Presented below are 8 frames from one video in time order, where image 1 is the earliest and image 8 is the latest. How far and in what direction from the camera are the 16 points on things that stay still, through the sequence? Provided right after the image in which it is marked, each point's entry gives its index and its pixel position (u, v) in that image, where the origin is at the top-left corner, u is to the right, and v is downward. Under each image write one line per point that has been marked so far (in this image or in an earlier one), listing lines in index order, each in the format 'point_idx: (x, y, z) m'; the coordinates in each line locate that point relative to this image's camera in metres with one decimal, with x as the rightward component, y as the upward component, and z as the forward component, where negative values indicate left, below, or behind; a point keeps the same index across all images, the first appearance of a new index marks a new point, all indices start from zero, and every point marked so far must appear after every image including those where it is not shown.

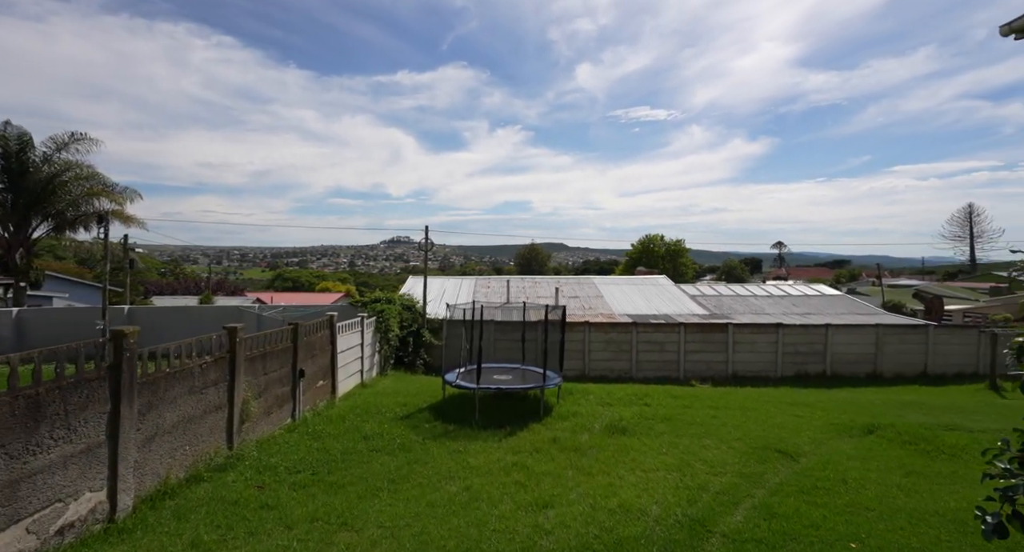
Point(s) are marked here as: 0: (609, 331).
0: (+2.8, -1.6, +13.7) m
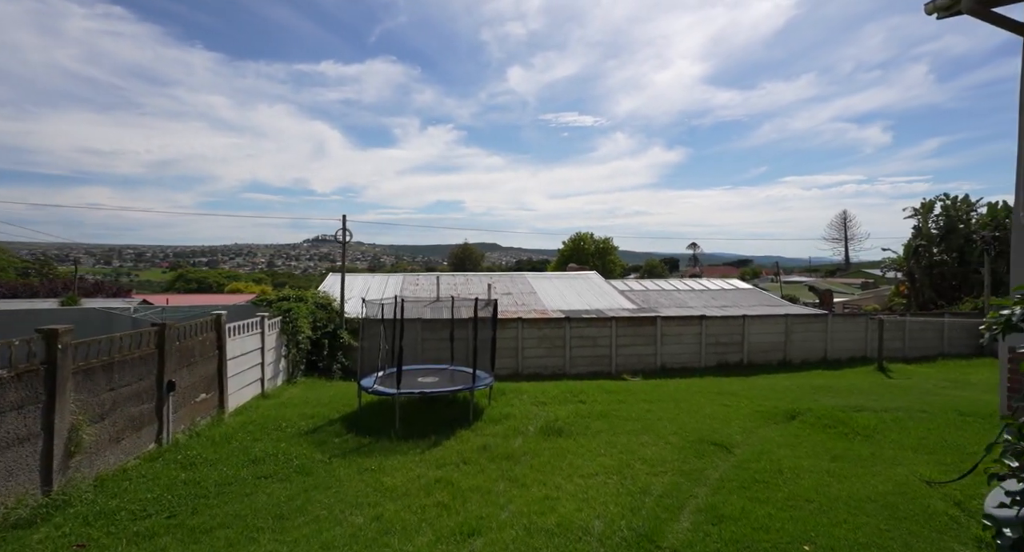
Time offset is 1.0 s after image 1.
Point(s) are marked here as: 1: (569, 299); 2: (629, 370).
0: (+0.9, -1.4, +13.3) m
1: (+2.0, -0.8, +16.8) m
2: (+3.4, -2.8, +14.3) m
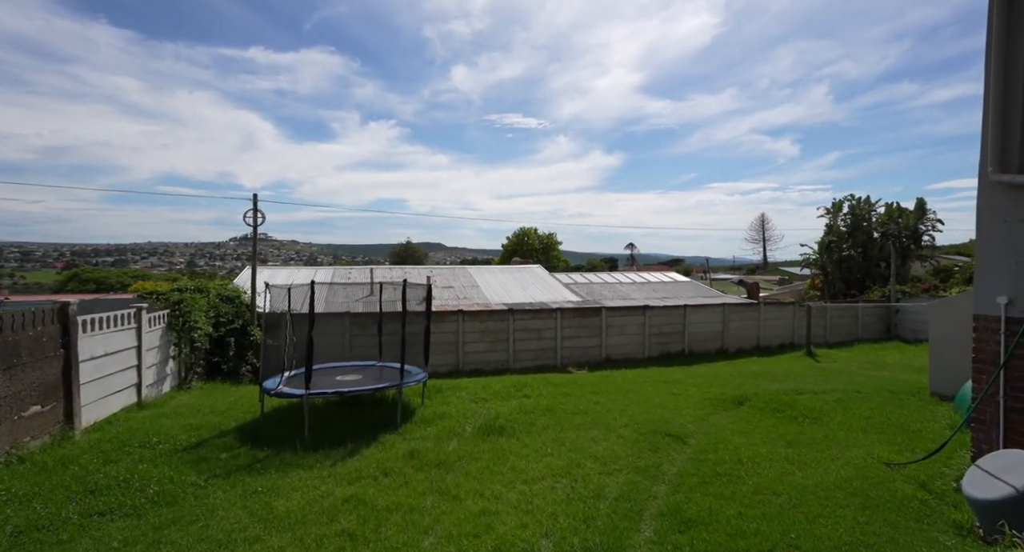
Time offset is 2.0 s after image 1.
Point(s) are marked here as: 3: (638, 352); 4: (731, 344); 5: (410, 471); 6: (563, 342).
0: (-0.7, -1.1, +12.5) m
1: (0.0, -0.5, +16.2) m
2: (+1.7, -2.5, +13.8) m
3: (+3.9, -2.4, +15.3) m
4: (+7.9, -2.4, +17.6) m
5: (-0.9, -1.8, +4.5) m
6: (+1.4, -1.9, +13.6) m
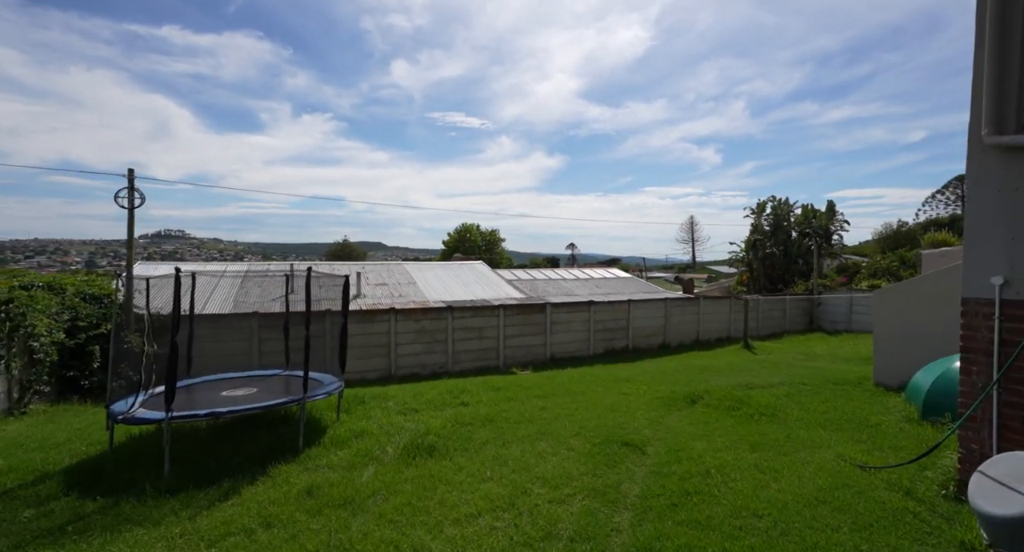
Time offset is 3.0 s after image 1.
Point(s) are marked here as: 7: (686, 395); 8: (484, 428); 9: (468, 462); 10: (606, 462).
0: (-2.2, -1.0, +11.4) m
1: (-1.9, -0.4, +15.1) m
2: (+0.1, -2.3, +13.0) m
3: (+2.1, -2.2, +14.7) m
4: (+5.8, -2.2, +17.4) m
5: (-1.4, -1.7, +3.4) m
6: (-0.2, -1.7, +12.8) m
7: (+3.1, -2.1, +8.6) m
8: (-0.3, -1.9, +5.9) m
9: (-0.4, -1.8, +4.7) m
10: (+1.0, -1.9, +4.9) m
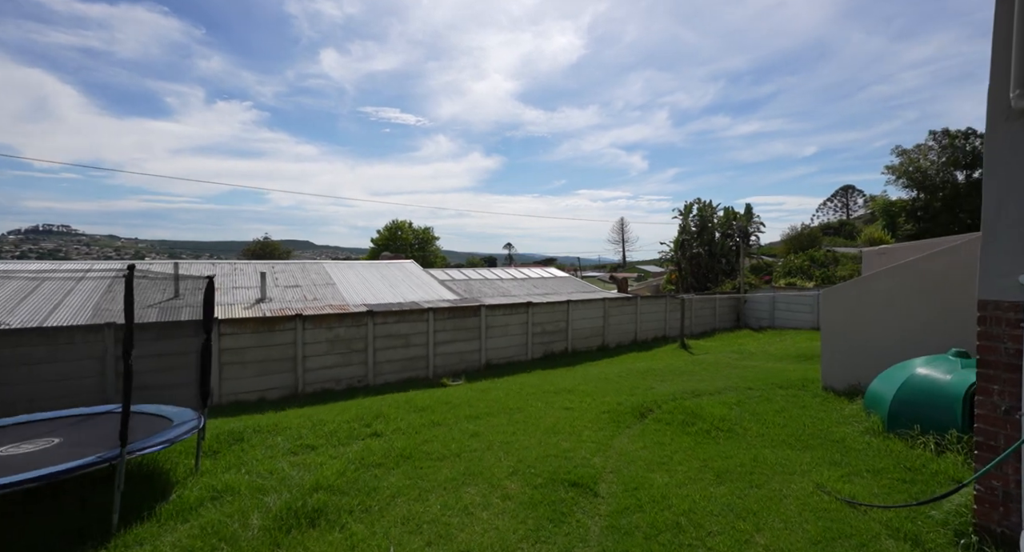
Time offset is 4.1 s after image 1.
0: (-3.6, -1.0, +9.8) m
1: (-3.8, -0.4, +13.6) m
2: (-1.6, -2.3, +11.7) m
3: (+0.2, -2.2, +13.7) m
4: (+3.5, -2.2, +16.9) m
5: (-1.9, -1.7, +2.0) m
6: (-1.8, -1.7, +11.5) m
7: (+1.9, -2.1, +7.8) m
8: (-1.1, -1.9, +4.6) m
9: (-1.0, -1.8, +3.4) m
10: (+0.3, -1.9, +3.8) m
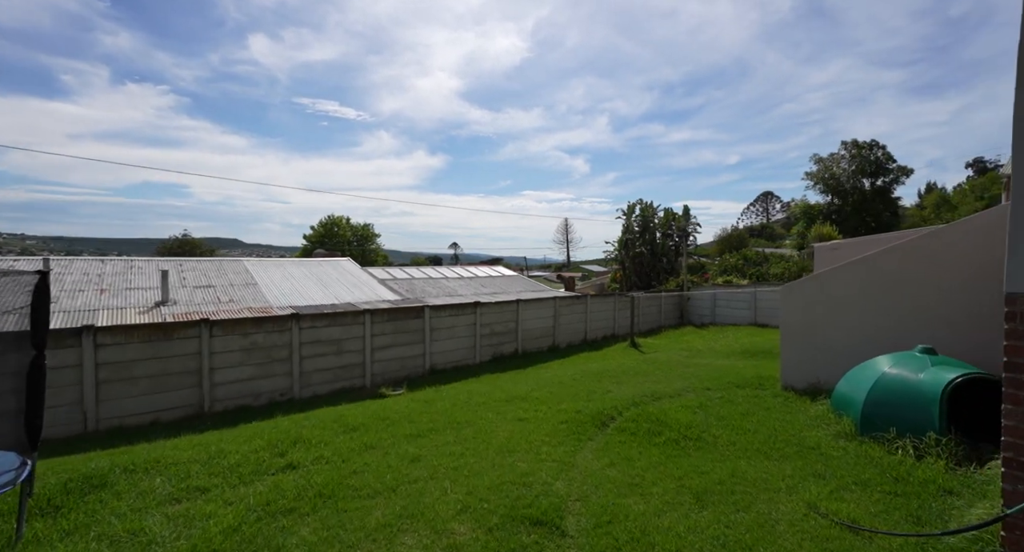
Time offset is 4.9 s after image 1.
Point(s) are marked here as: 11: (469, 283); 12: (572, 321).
0: (-4.6, -1.0, +8.5) m
1: (-5.2, -0.4, +12.2) m
2: (-2.7, -2.3, +10.6) m
3: (-1.2, -2.2, +12.8) m
4: (+1.7, -2.1, +16.3) m
5: (-2.0, -1.6, +0.9) m
6: (-3.0, -1.7, +10.3) m
7: (+1.2, -2.0, +7.1) m
8: (-1.5, -1.8, +3.6) m
9: (-1.3, -1.8, +2.4) m
10: (0.0, -1.8, +3.0) m
11: (-1.7, -0.3, +19.3) m
12: (+2.1, -1.6, +16.8) m
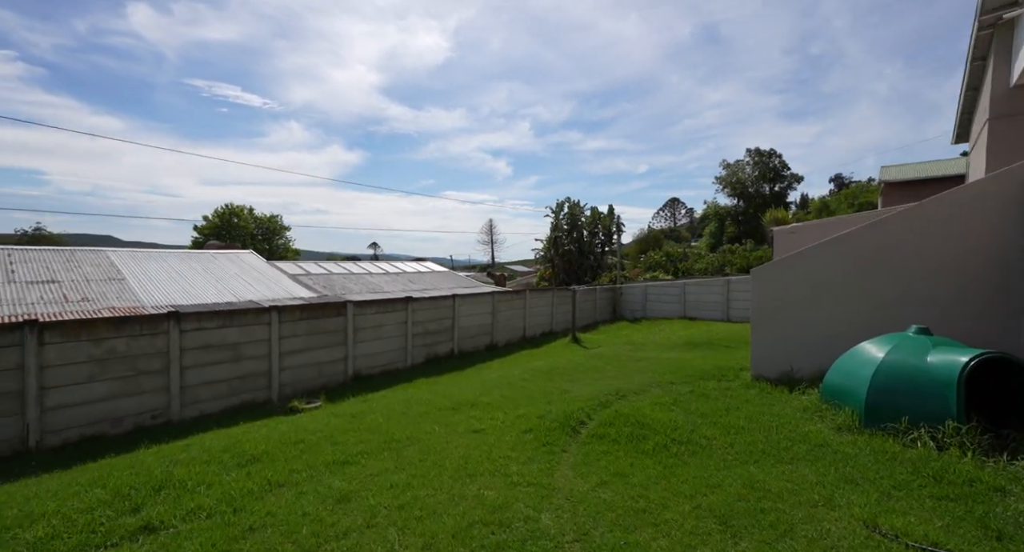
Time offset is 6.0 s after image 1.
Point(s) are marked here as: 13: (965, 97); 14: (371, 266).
0: (-5.3, -0.8, +6.5) m
1: (-6.5, -0.2, +10.0) m
2: (-3.8, -2.1, +8.8) m
3: (-2.7, -2.0, +11.2) m
4: (-0.4, -1.9, +15.1) m
5: (-1.6, -1.4, -0.6) m
6: (-4.0, -1.5, +8.5) m
7: (+0.6, -1.8, +6.0) m
8: (-1.5, -1.6, +2.2) m
9: (-1.1, -1.5, +1.0) m
10: (+0.1, -1.6, +1.7) m
11: (-4.2, -0.1, +17.6) m
12: (0.0, -1.3, +15.7) m
13: (+13.9, +5.4, +14.8) m
14: (-5.3, +0.4, +18.6) m
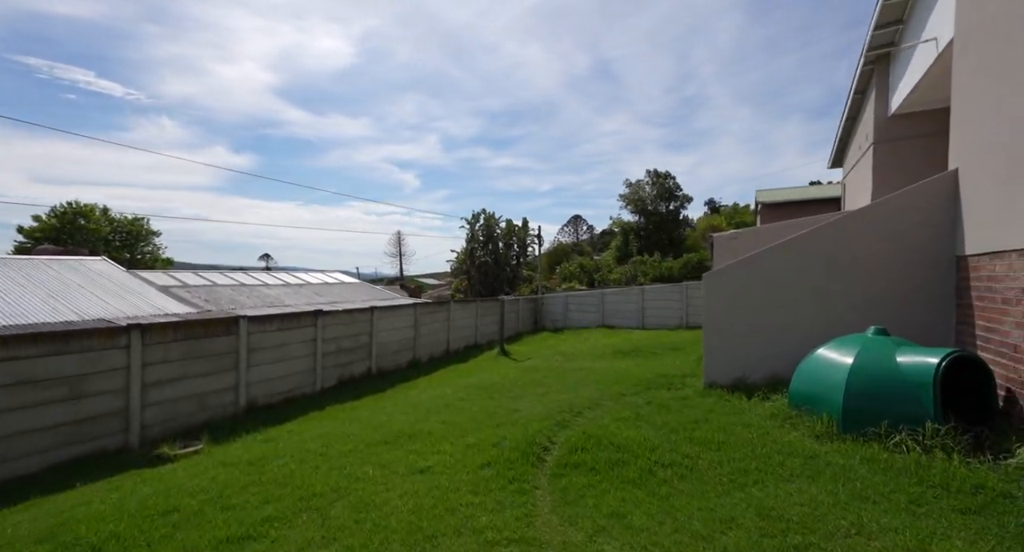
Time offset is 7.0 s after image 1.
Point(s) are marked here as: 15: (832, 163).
0: (-5.9, -0.9, +4.5) m
1: (-7.7, -0.4, +7.8) m
2: (-4.8, -2.2, +7.1) m
3: (-4.1, -2.2, +9.6) m
4: (-2.5, -2.2, +13.9) m
5: (-0.8, -1.2, -1.8) m
6: (-4.9, -1.6, +6.8) m
7: (+0.1, -1.8, +5.1) m
8: (-1.3, -1.5, +1.0) m
9: (-0.7, -1.4, -0.1) m
10: (+0.3, -1.5, +0.9) m
11: (-6.8, -0.5, +15.6) m
12: (-2.3, -1.6, +14.6) m
13: (+11.4, +5.2, +16.5) m
14: (-8.1, -0.1, +16.4) m
15: (+13.2, +4.7, +19.9) m
